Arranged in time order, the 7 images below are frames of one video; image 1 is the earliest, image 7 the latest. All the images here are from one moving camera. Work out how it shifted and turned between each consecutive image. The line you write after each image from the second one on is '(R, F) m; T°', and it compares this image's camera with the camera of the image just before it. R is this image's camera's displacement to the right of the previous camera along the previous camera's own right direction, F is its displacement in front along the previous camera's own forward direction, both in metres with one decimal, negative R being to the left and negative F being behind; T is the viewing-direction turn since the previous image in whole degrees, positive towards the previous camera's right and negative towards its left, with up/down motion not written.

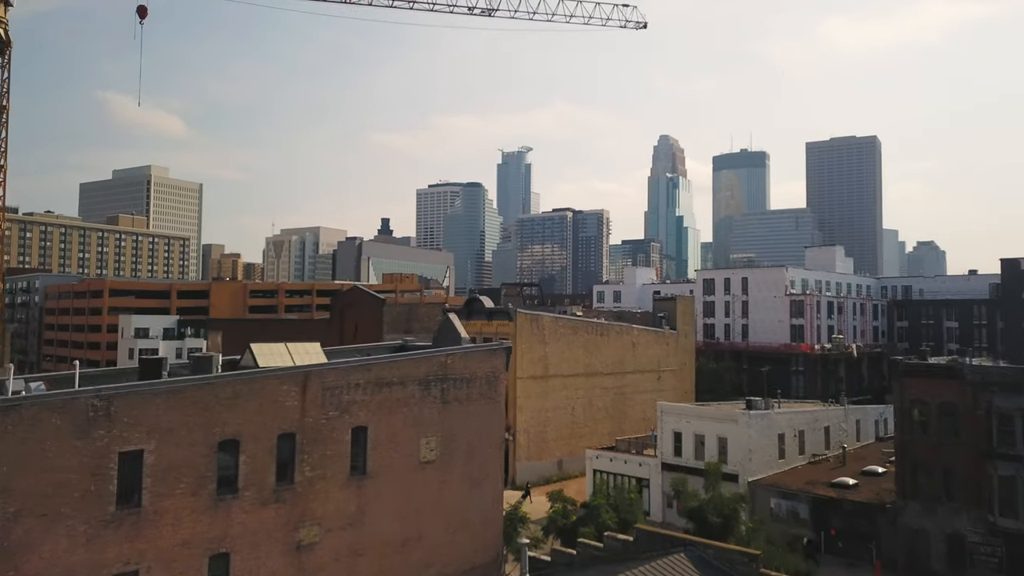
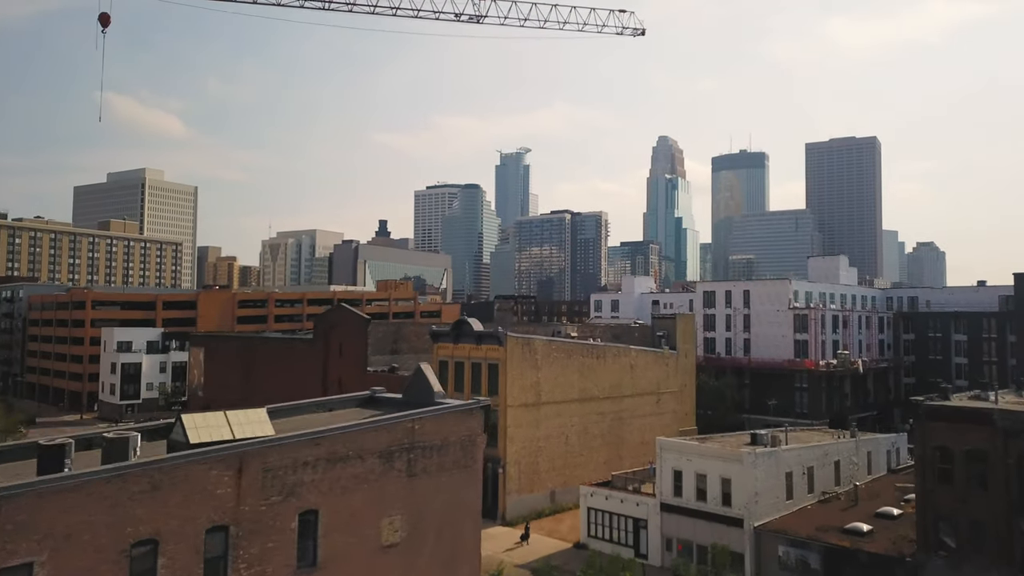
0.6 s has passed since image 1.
(+0.4, +2.2) m; 0°
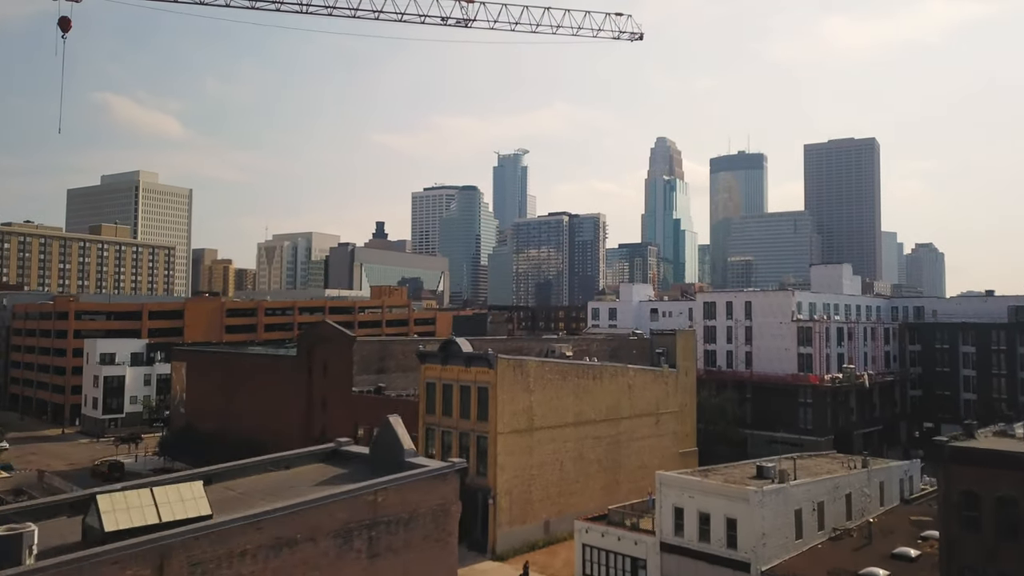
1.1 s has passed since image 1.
(+0.3, +2.1) m; 0°
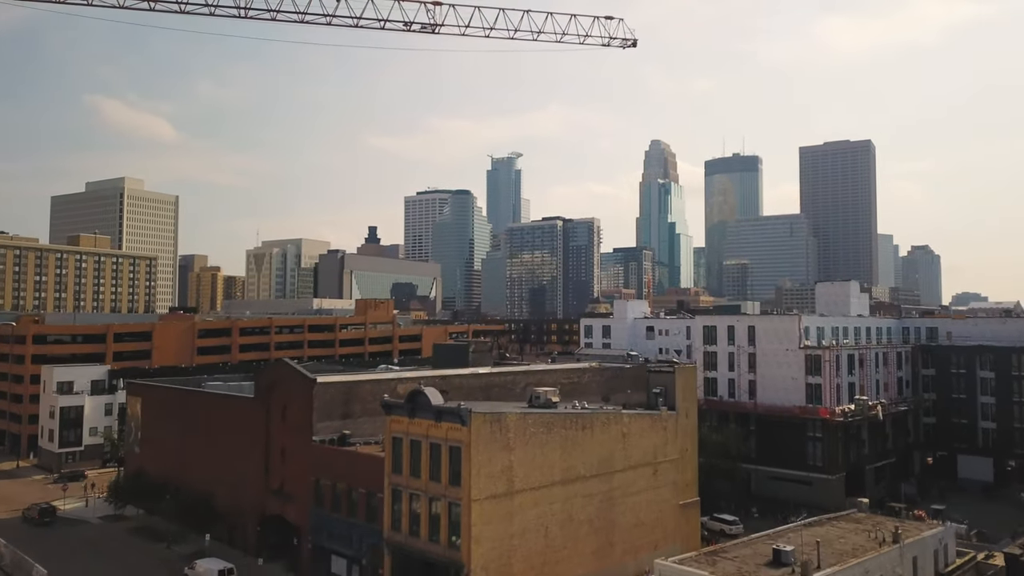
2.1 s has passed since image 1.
(+0.7, +4.6) m; 0°
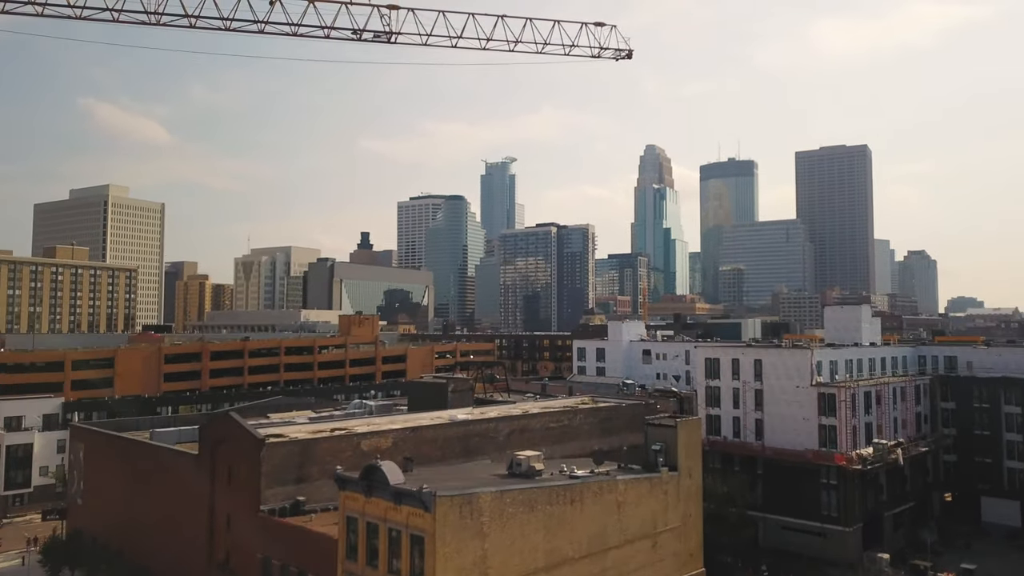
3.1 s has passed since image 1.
(+0.7, +5.0) m; 0°
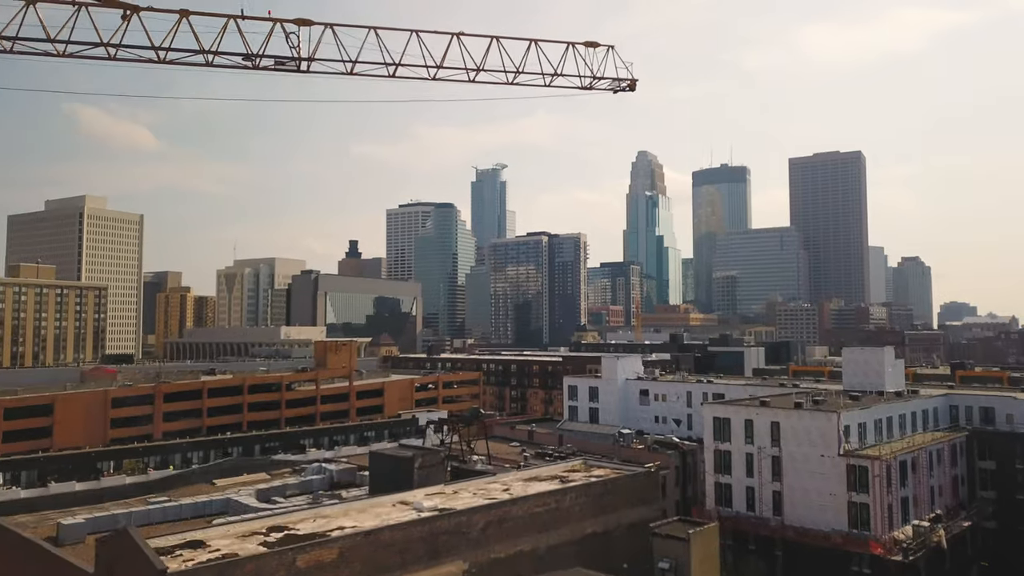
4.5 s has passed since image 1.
(+0.7, +7.1) m; +1°
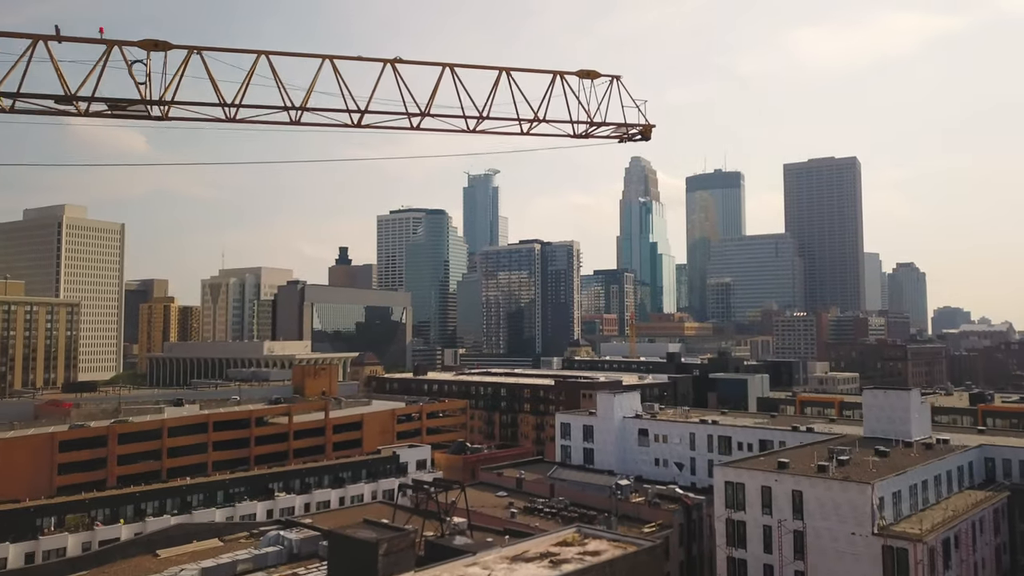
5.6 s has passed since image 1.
(+0.5, +5.9) m; 0°
